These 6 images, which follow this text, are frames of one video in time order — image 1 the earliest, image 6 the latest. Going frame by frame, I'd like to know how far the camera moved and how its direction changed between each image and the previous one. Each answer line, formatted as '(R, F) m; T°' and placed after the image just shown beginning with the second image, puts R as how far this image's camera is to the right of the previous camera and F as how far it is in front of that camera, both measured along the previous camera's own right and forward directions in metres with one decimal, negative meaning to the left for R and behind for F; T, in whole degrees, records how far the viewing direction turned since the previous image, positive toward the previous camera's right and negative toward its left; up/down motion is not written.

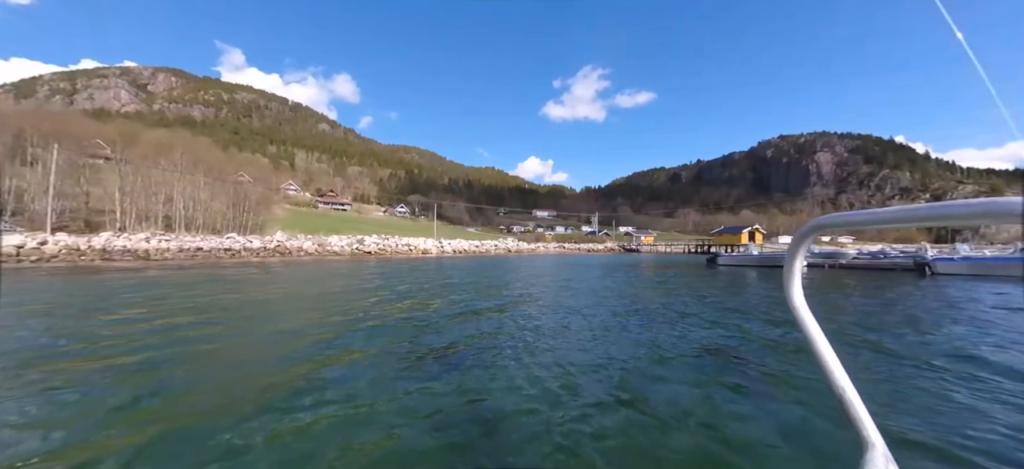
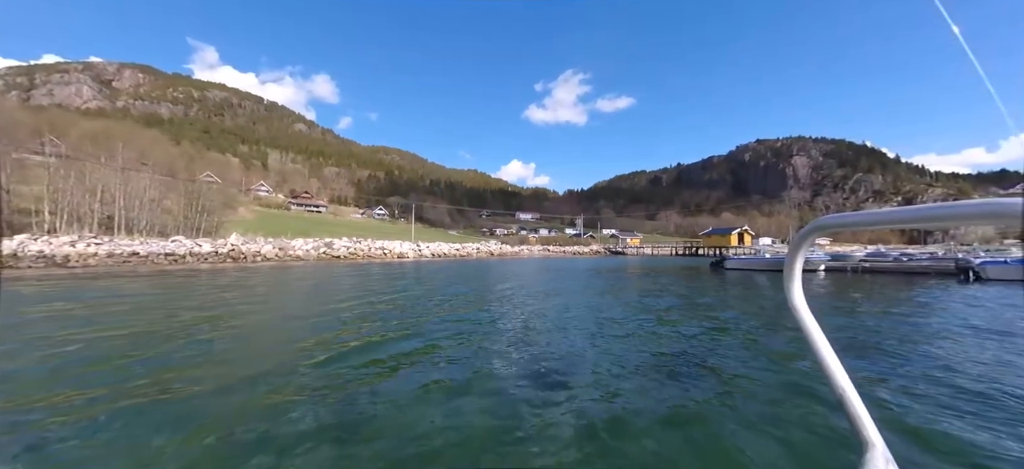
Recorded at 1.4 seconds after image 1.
(0.0, +1.3) m; +3°
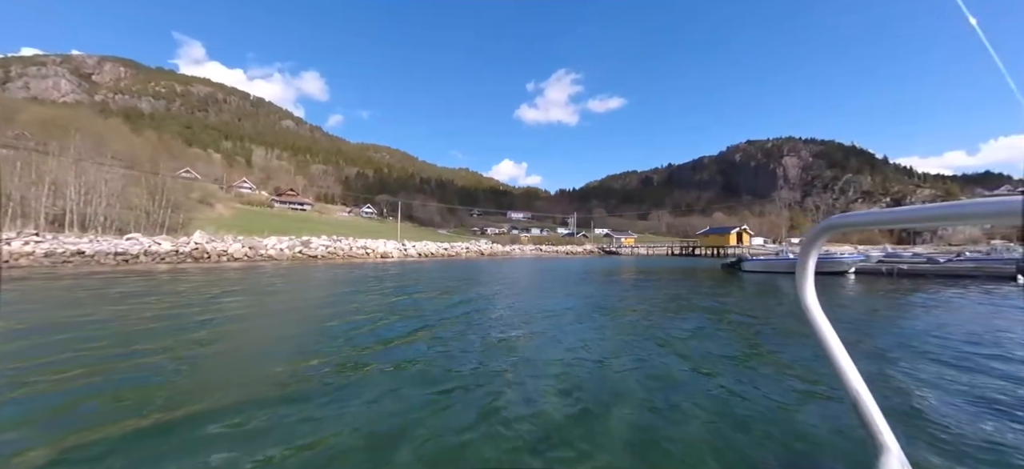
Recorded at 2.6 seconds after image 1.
(0.0, +1.1) m; +1°
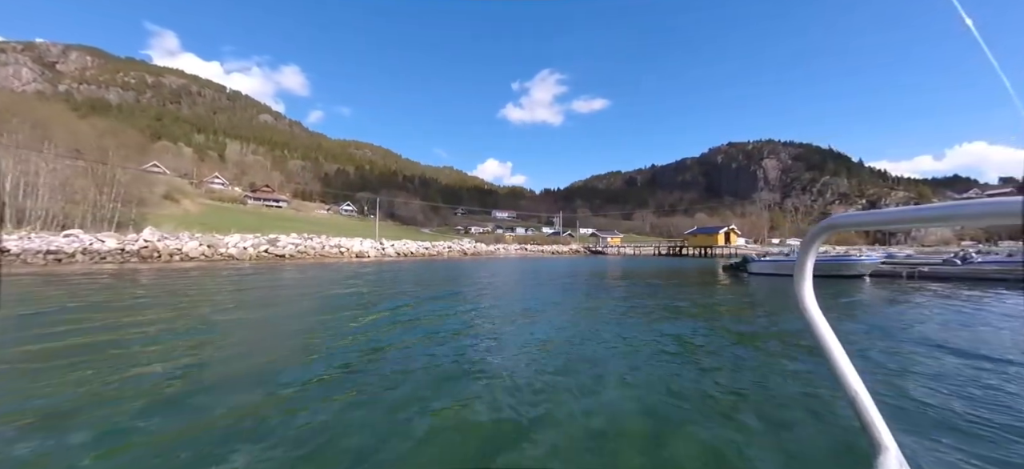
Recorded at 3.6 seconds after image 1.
(0.0, +0.9) m; +2°
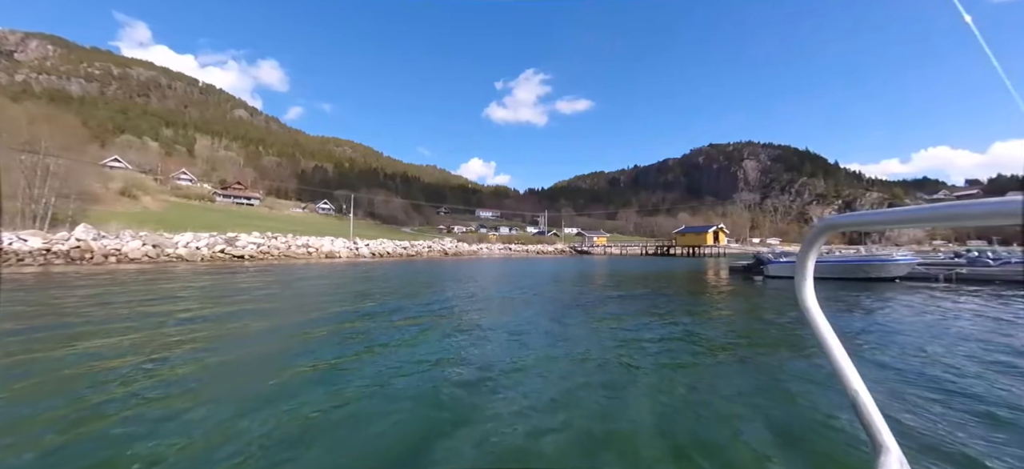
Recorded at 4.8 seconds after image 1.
(0.0, +1.0) m; +2°
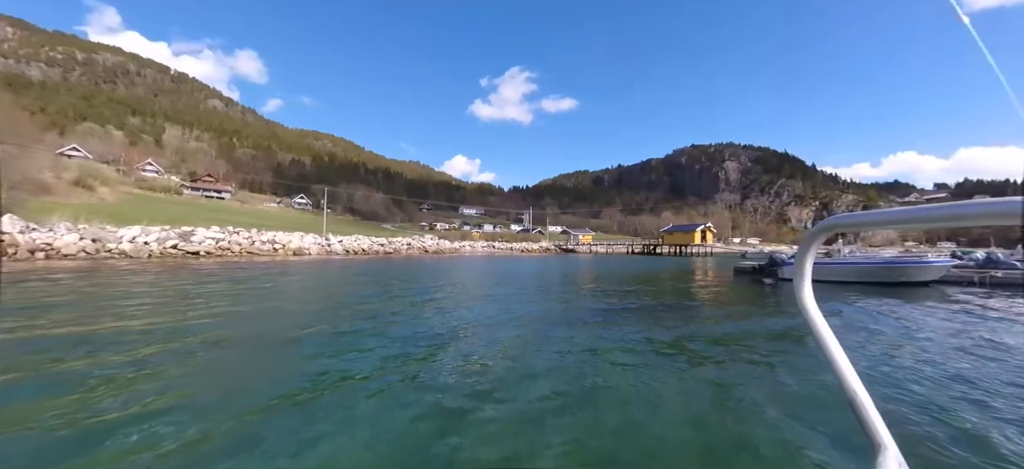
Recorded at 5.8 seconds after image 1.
(0.0, +0.8) m; +2°
